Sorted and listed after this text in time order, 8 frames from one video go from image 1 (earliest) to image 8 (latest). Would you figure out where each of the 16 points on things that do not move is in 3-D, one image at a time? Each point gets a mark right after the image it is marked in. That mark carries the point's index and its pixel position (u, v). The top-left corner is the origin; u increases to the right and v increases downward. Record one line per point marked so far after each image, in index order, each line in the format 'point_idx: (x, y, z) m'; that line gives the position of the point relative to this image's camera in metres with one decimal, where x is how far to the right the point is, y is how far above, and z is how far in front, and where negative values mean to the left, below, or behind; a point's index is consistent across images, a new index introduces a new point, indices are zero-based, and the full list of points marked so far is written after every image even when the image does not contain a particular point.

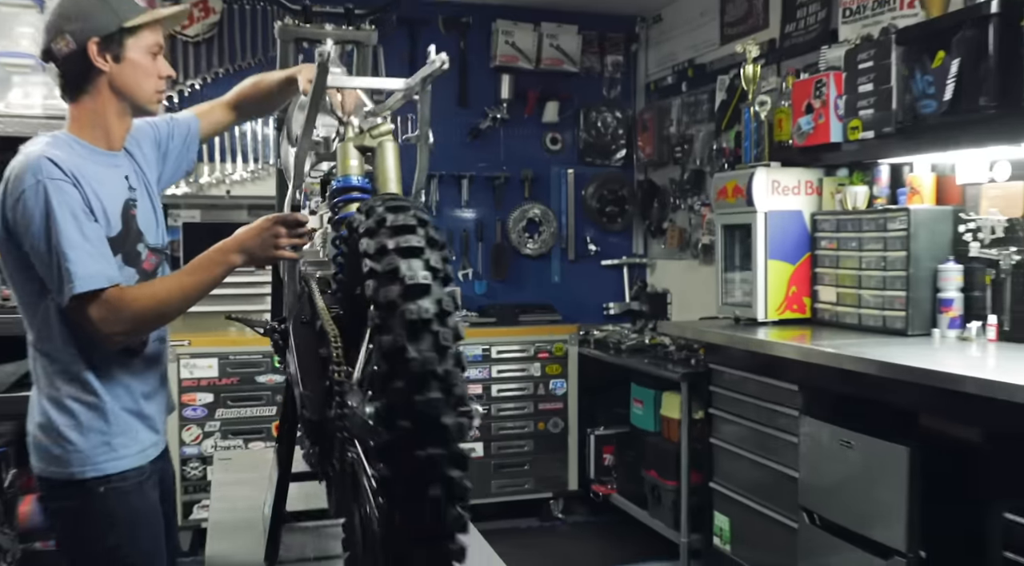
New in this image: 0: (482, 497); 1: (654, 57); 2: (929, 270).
0: (-0.1, -1.0, +3.4) m
1: (+0.8, +1.2, +3.9) m
2: (+1.2, 0.0, +2.2) m
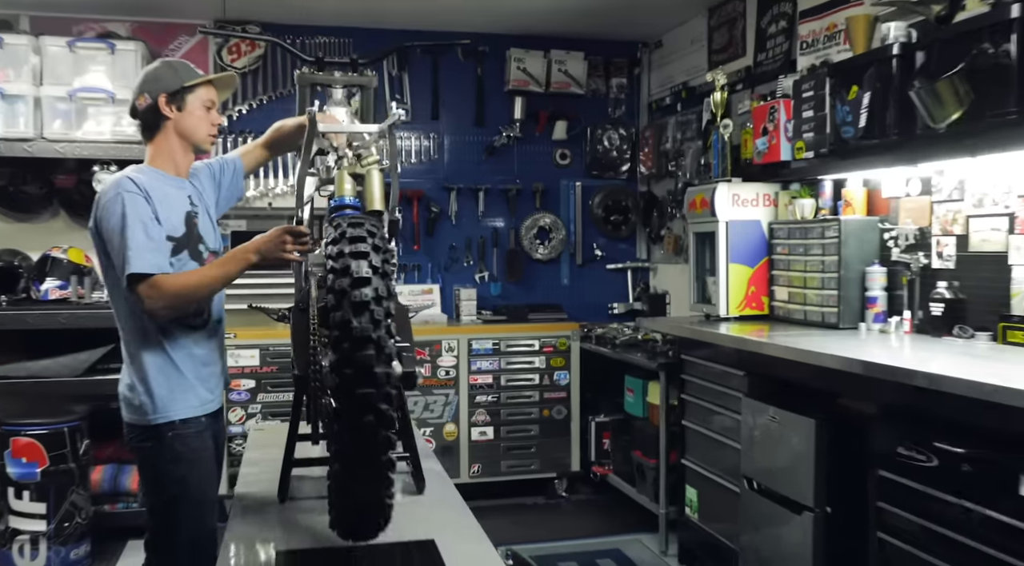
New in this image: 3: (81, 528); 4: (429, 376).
0: (-0.1, -1.0, +3.8) m
1: (+0.8, +1.2, +4.3) m
2: (+1.2, 0.0, +2.5) m
3: (-1.8, -1.0, +3.1) m
4: (-0.4, -0.5, +3.7) m
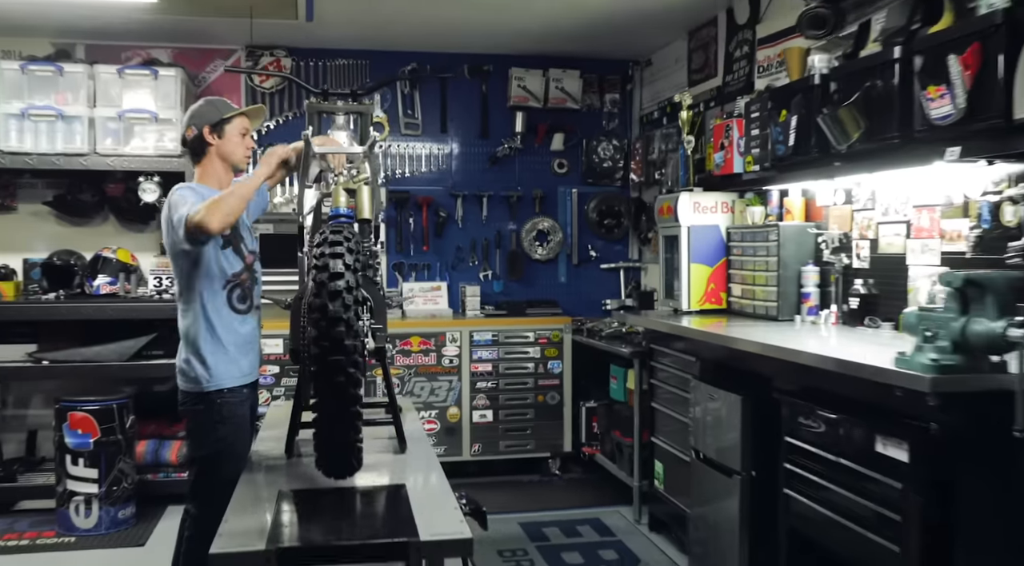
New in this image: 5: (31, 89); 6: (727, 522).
0: (-0.1, -1.0, +4.2) m
1: (+0.8, +1.2, +4.7) m
2: (+1.1, 0.0, +2.9) m
3: (-1.8, -1.0, +3.6) m
4: (-0.4, -0.4, +4.1) m
5: (-2.4, +1.0, +3.7) m
6: (+0.8, -0.9, +2.7) m
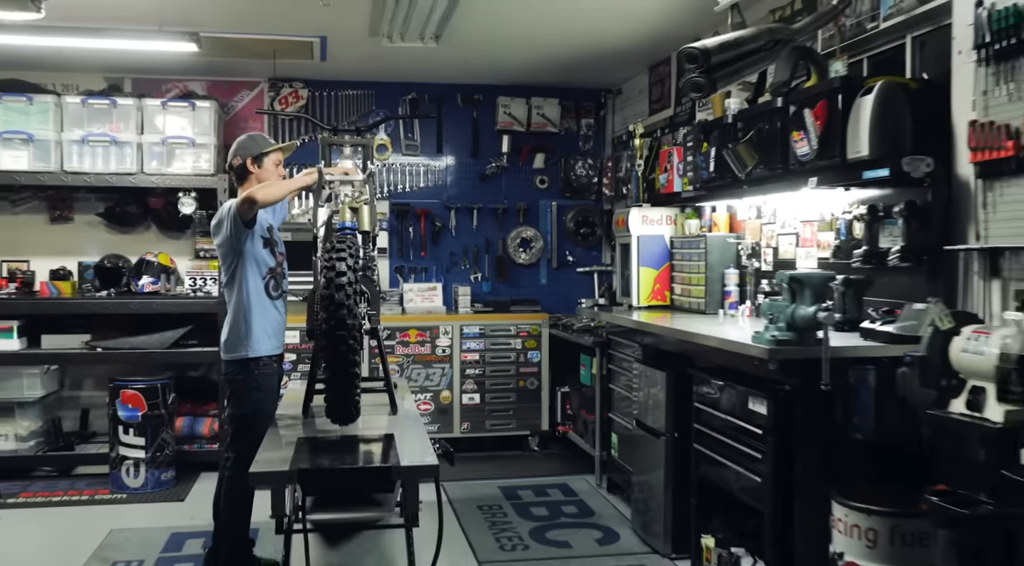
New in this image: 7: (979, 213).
0: (-0.2, -1.0, +4.9) m
1: (+0.8, +1.2, +5.4) m
2: (+1.0, 0.0, +3.5) m
3: (-2.0, -1.0, +4.3) m
4: (-0.5, -0.4, +4.8) m
5: (-2.5, +1.0, +4.4) m
6: (+0.6, -0.9, +3.3) m
7: (+1.4, +0.2, +2.3) m
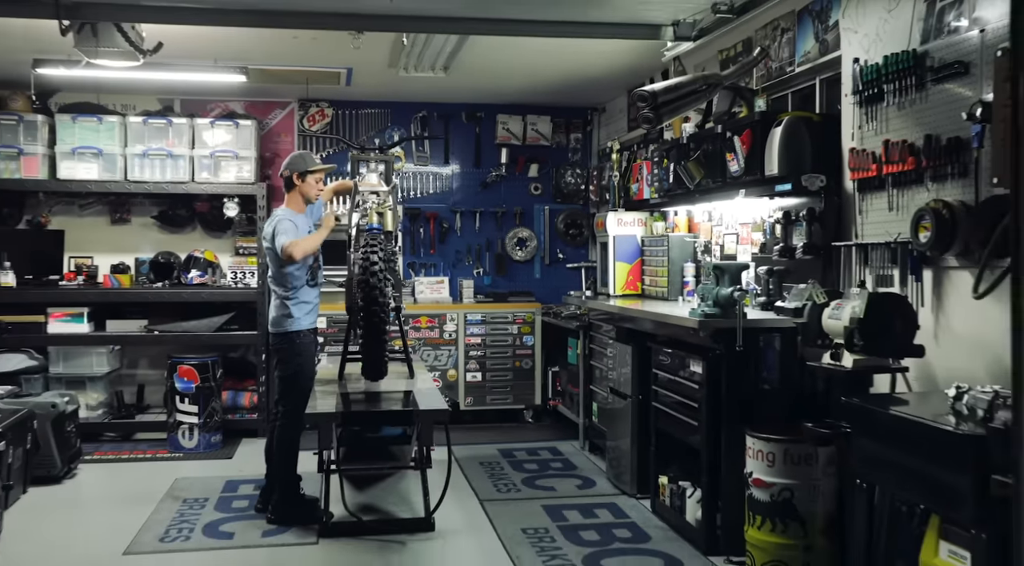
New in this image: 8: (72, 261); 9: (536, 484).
0: (-0.2, -0.9, +5.6) m
1: (+0.7, +1.2, +6.1) m
2: (+1.0, +0.1, +4.3) m
3: (-2.0, -0.9, +5.0) m
4: (-0.6, -0.4, +5.5) m
5: (-2.5, +1.0, +5.2) m
6: (+0.6, -0.8, +4.1) m
7: (+1.4, +0.3, +3.0) m
8: (-3.2, +0.2, +5.5) m
9: (+0.1, -1.1, +4.3) m
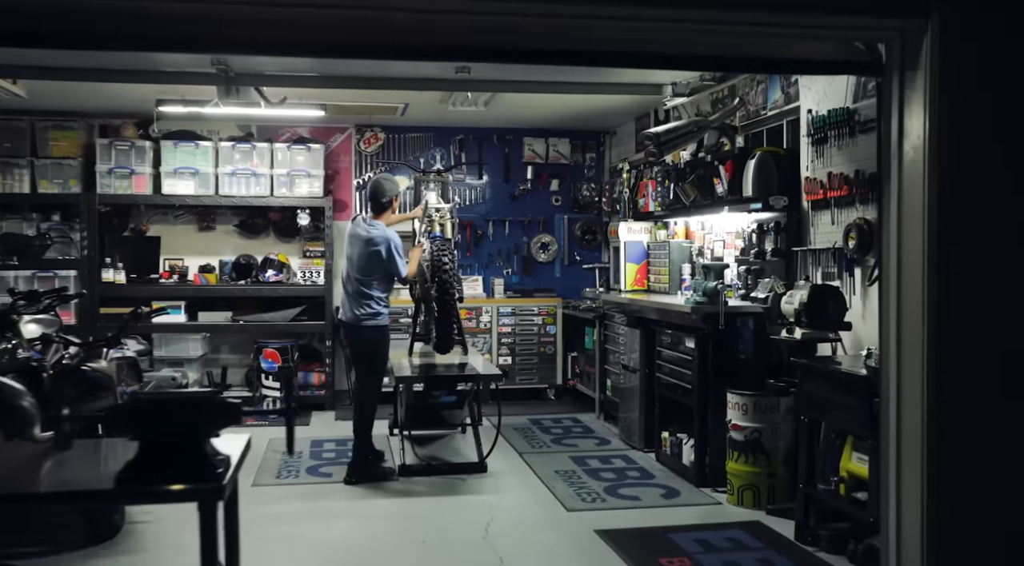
0: (0.0, -0.9, +6.6) m
1: (+1.0, +1.2, +7.1) m
2: (+1.2, +0.1, +5.3) m
3: (-1.8, -0.9, +6.0) m
4: (-0.3, -0.4, +6.6) m
5: (-2.3, +1.0, +6.2) m
6: (+0.8, -0.8, +5.1) m
7: (+1.6, +0.3, +4.0) m
8: (-3.0, +0.2, +6.5) m
9: (+0.4, -1.1, +5.3) m
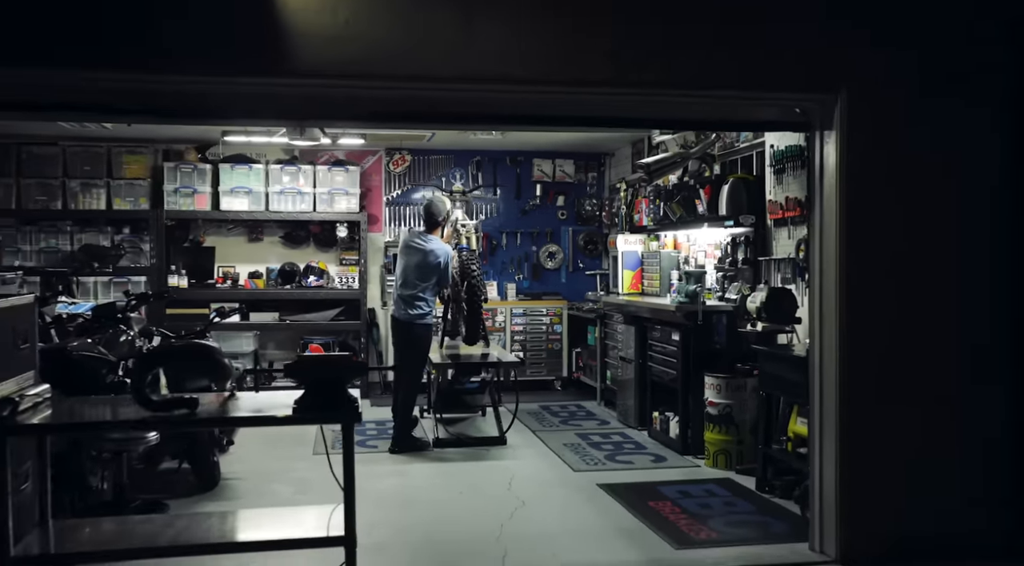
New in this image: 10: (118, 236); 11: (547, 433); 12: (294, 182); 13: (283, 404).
0: (+0.1, -0.9, +7.5) m
1: (+1.1, +1.2, +8.0) m
2: (+1.3, +0.1, +6.2) m
3: (-1.6, -1.0, +6.9) m
4: (-0.2, -0.4, +7.5) m
5: (-2.2, +1.0, +7.1) m
6: (+0.9, -0.8, +6.0) m
7: (+1.7, +0.3, +4.9) m
8: (-2.9, +0.1, +7.4) m
9: (+0.5, -1.2, +6.1) m
10: (-3.7, +0.4, +7.0) m
11: (+0.3, -1.2, +5.8) m
12: (-2.1, +1.0, +7.1) m
13: (-0.8, -0.4, +2.7) m
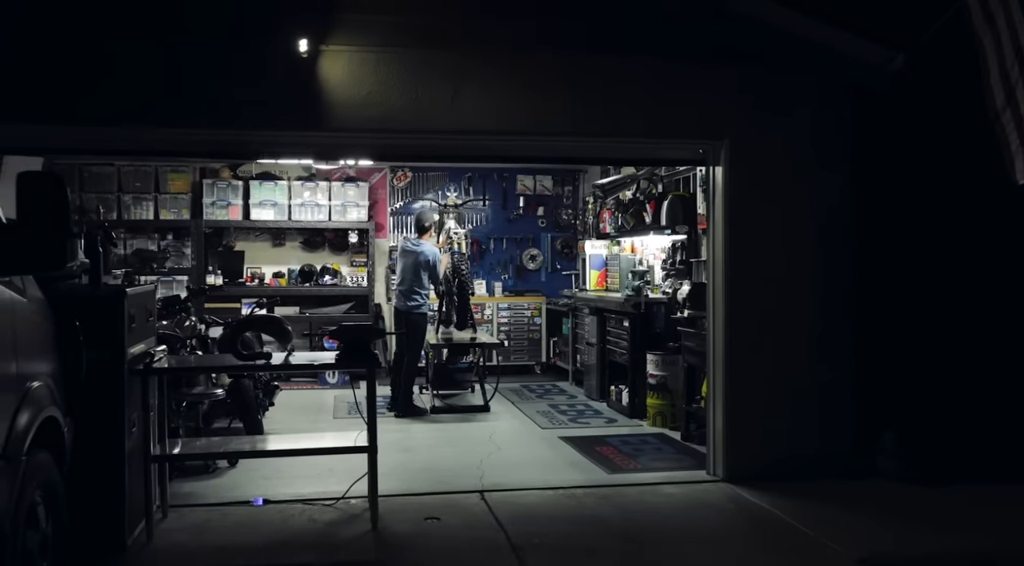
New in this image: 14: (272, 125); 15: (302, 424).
0: (-0.1, -0.9, +8.7) m
1: (+0.9, +1.2, +9.3) m
2: (+1.1, +0.1, +7.4) m
3: (-1.8, -0.9, +8.2) m
4: (-0.4, -0.4, +8.7) m
5: (-2.3, +1.0, +8.3) m
6: (+0.8, -0.8, +7.2) m
7: (+1.6, +0.3, +6.2) m
8: (-3.0, +0.1, +8.7) m
9: (+0.3, -1.1, +7.4) m
10: (-3.8, +0.5, +8.2) m
11: (+0.1, -1.1, +7.0) m
12: (-2.3, +1.0, +8.4) m
13: (-1.0, -0.4, +3.9) m
14: (-1.3, +0.9, +4.1) m
15: (-1.7, -1.2, +6.1) m
